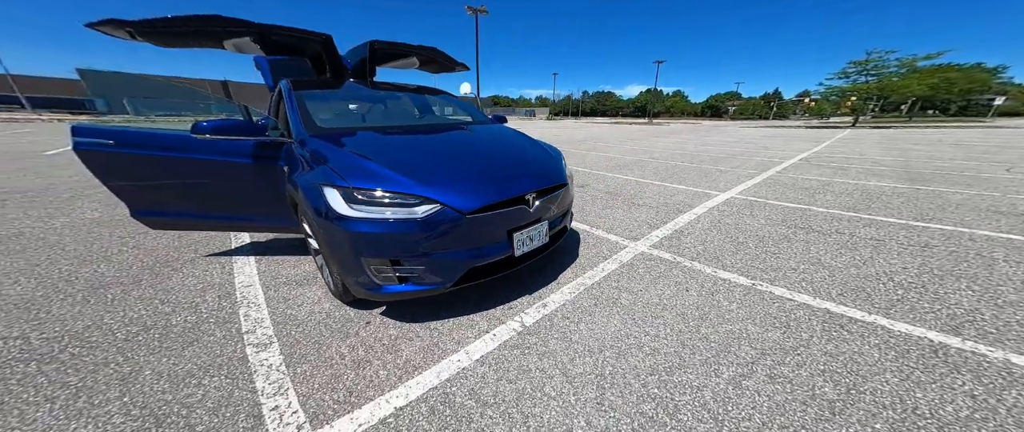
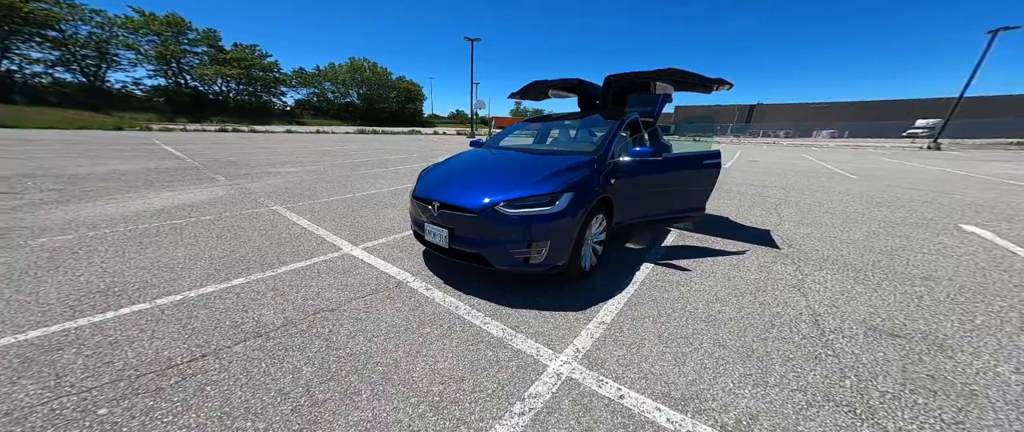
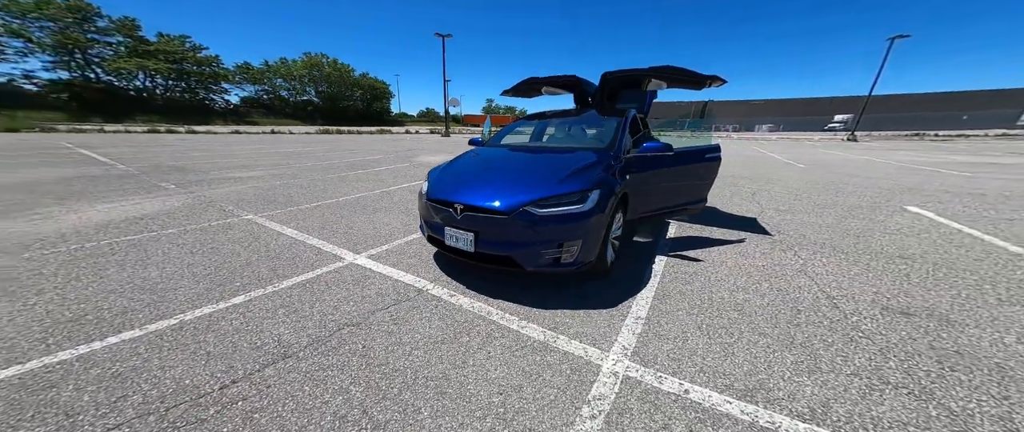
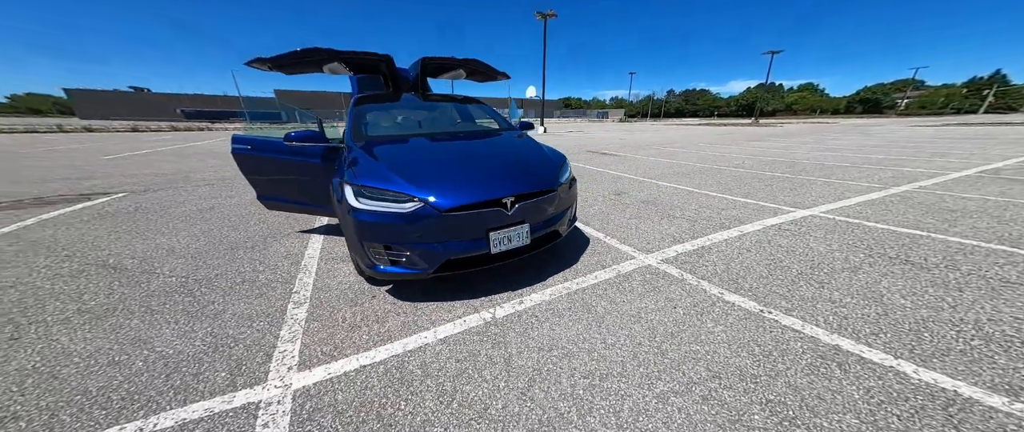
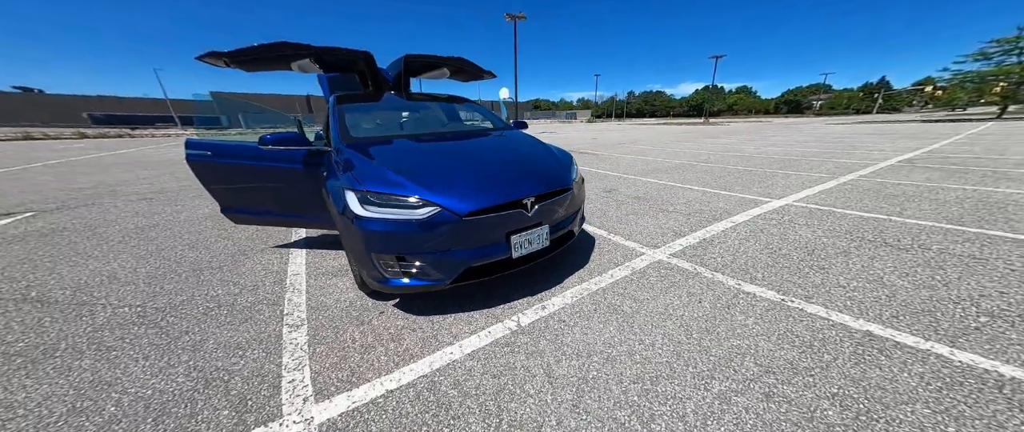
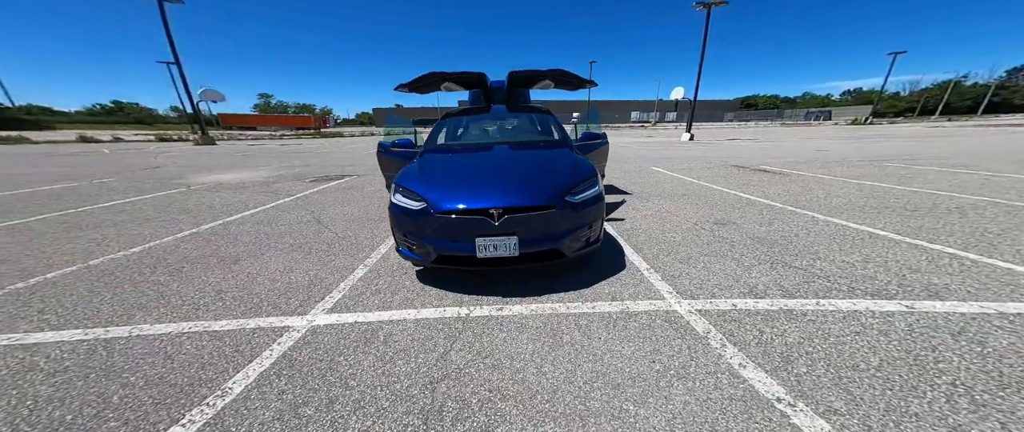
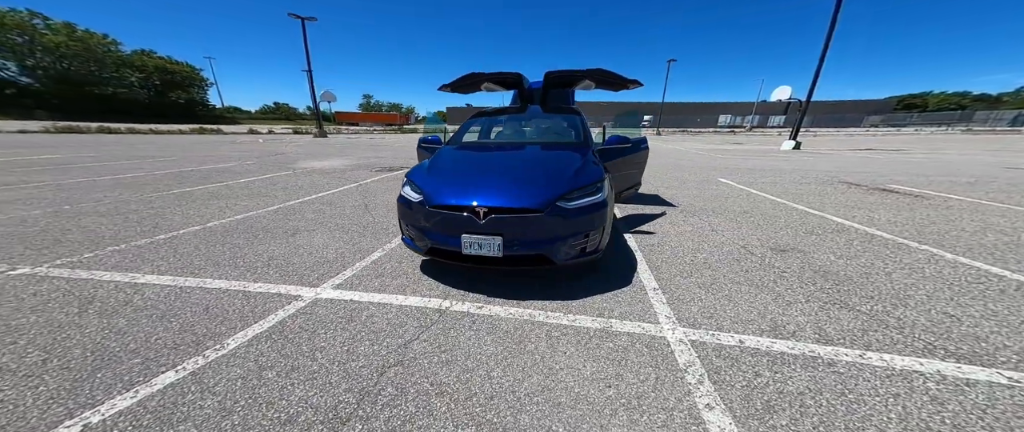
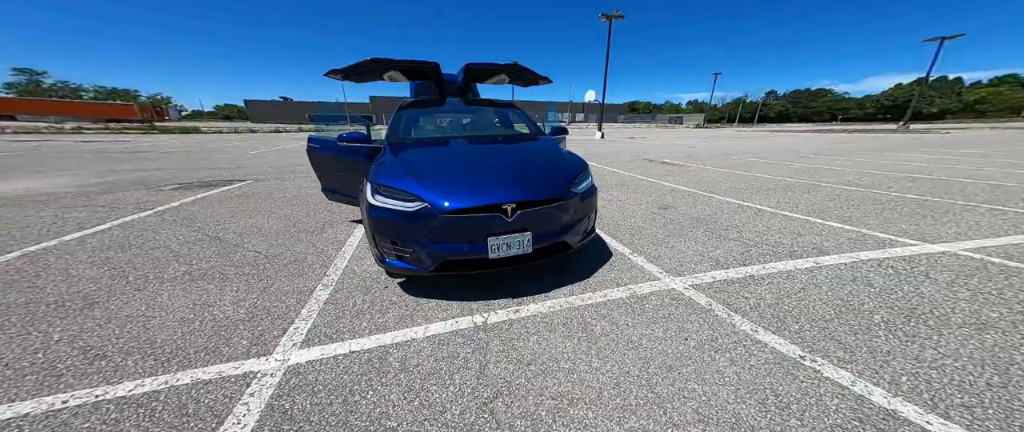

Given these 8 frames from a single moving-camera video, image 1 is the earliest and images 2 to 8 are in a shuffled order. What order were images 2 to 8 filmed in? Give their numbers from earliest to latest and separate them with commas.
5, 4, 8, 6, 7, 3, 2
